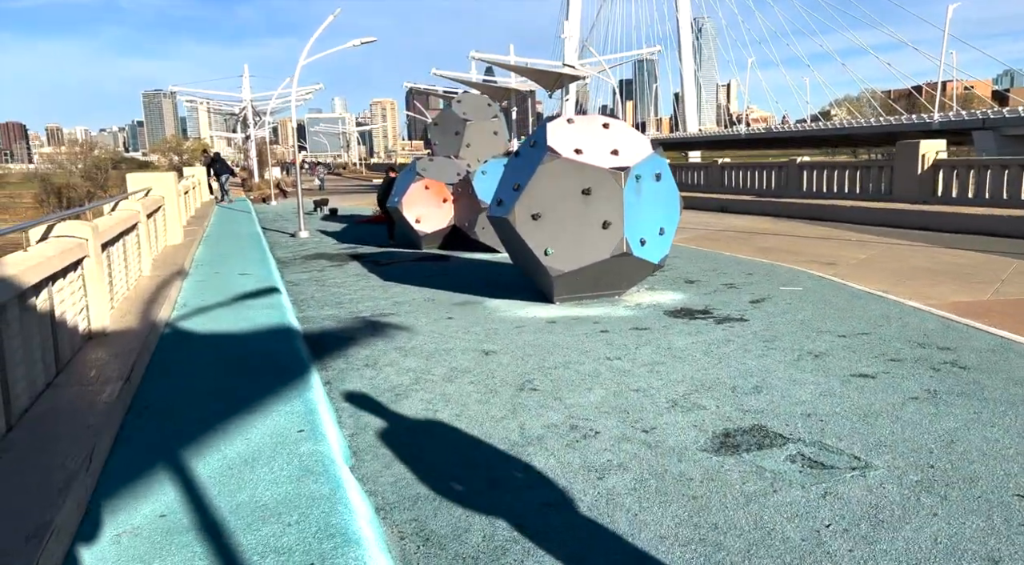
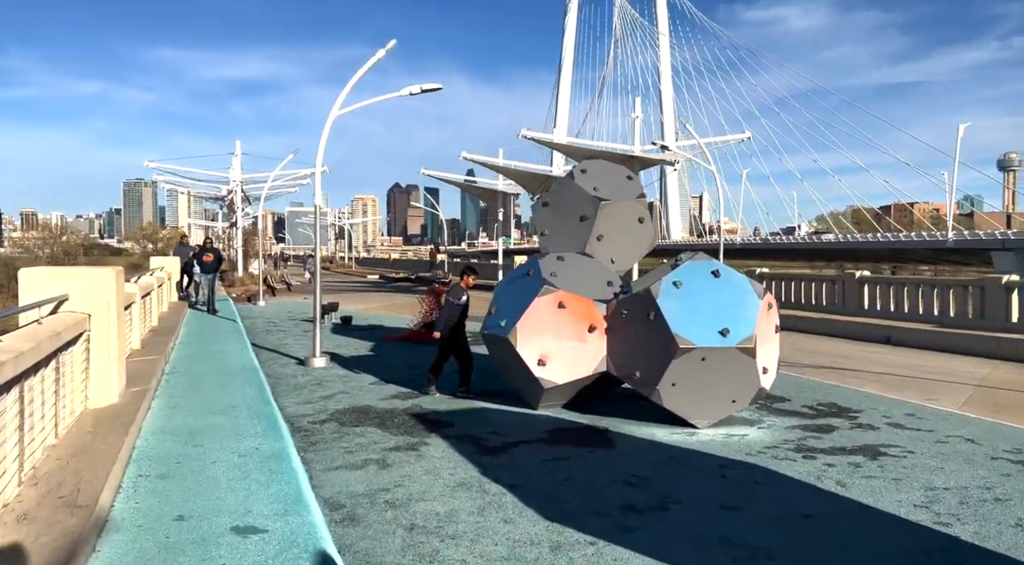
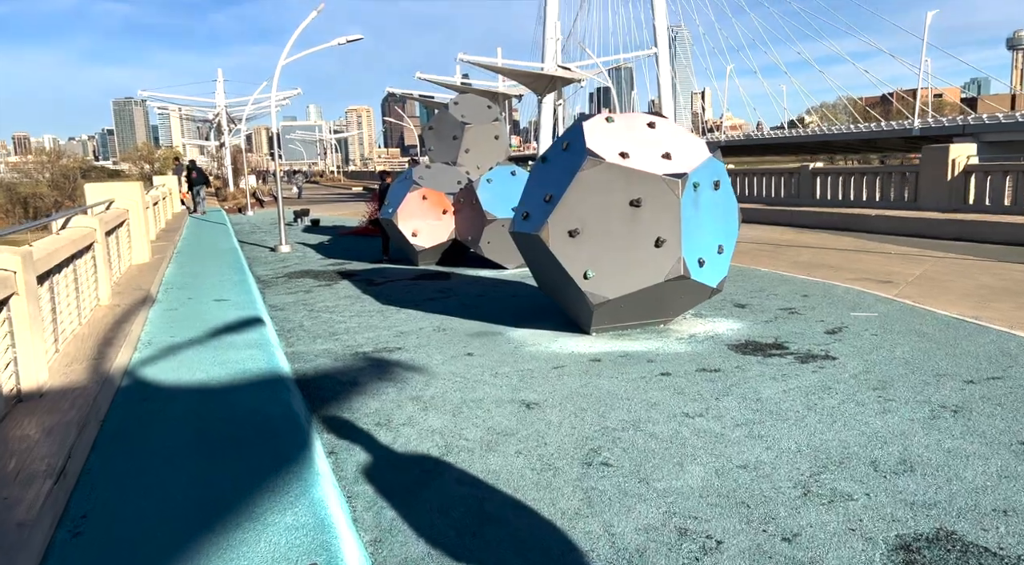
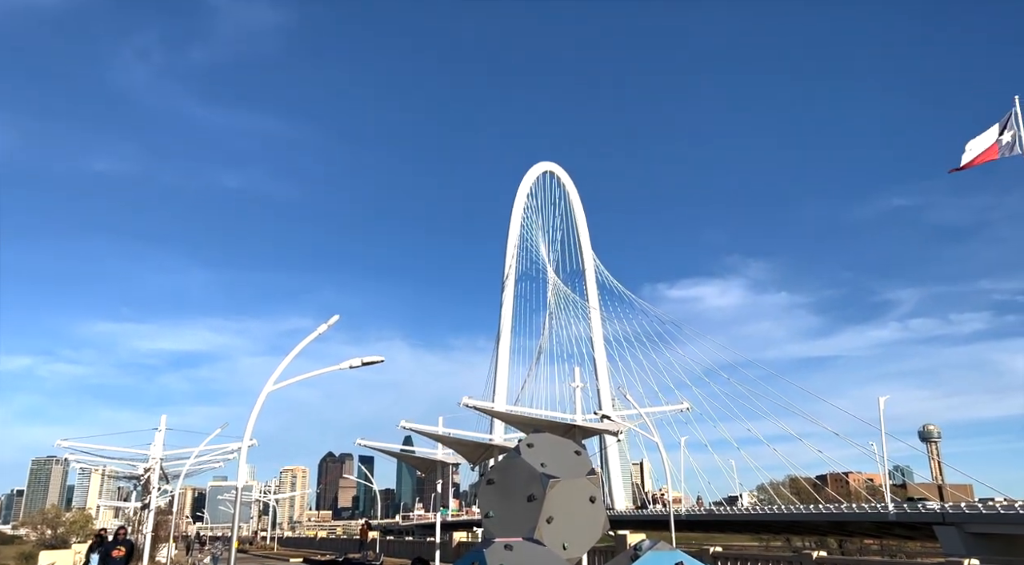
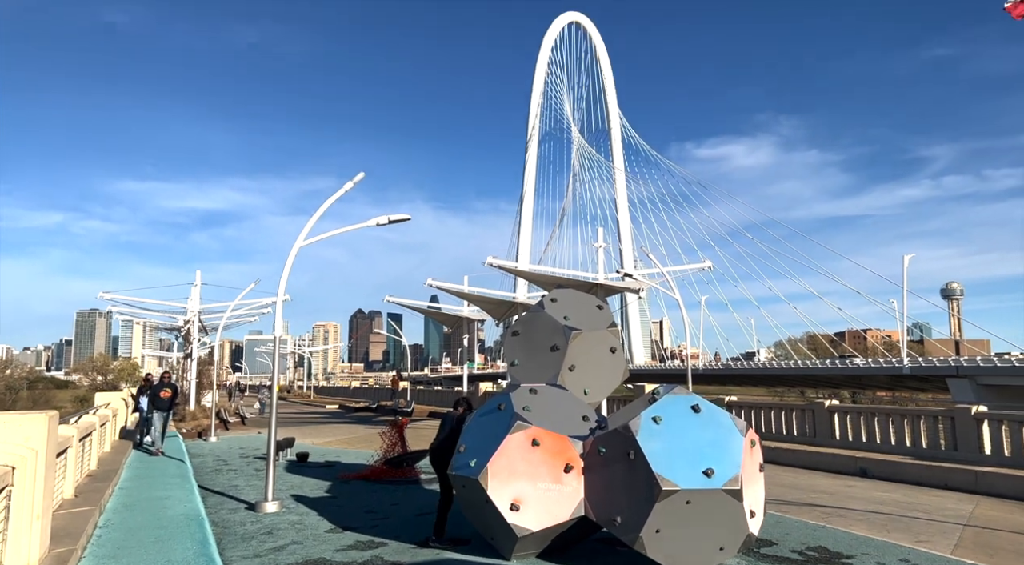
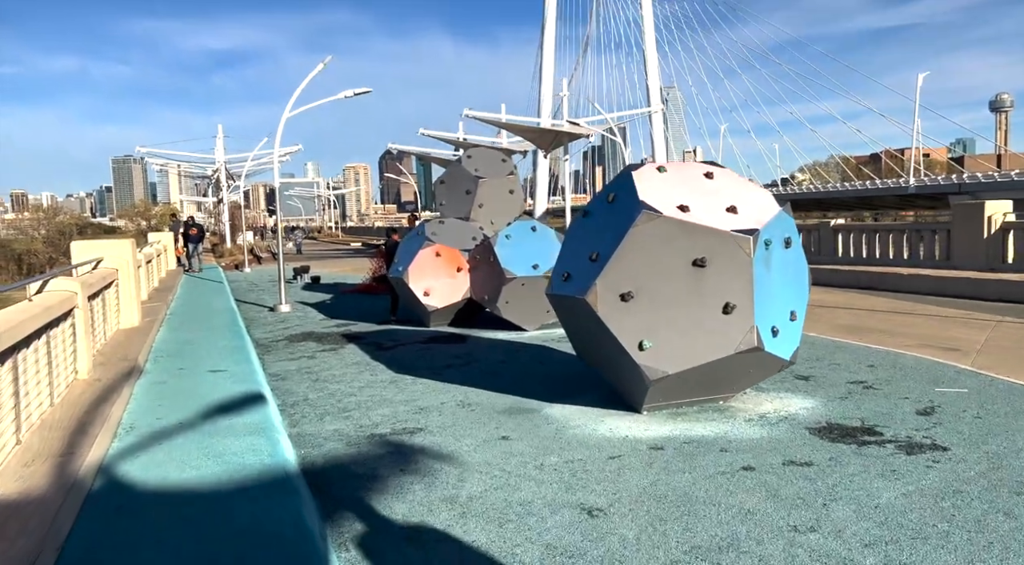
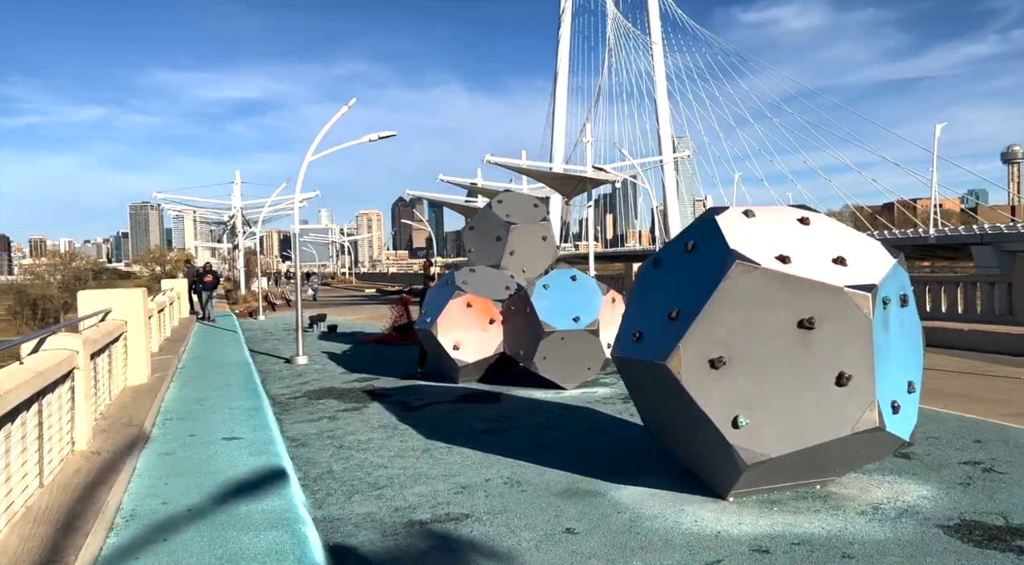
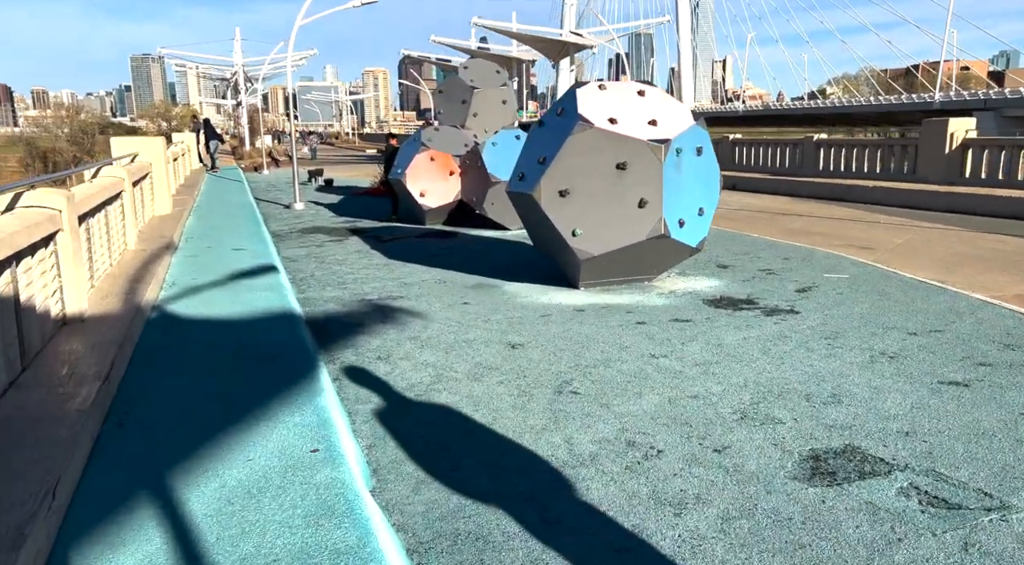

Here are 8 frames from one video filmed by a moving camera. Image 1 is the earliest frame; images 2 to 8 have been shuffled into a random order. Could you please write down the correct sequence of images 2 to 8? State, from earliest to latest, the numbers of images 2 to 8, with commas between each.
8, 3, 6, 7, 2, 5, 4
